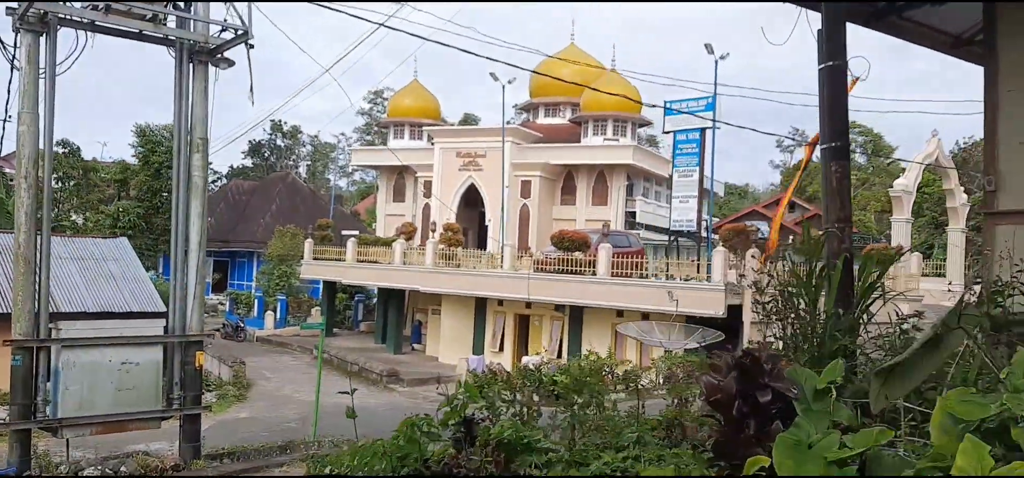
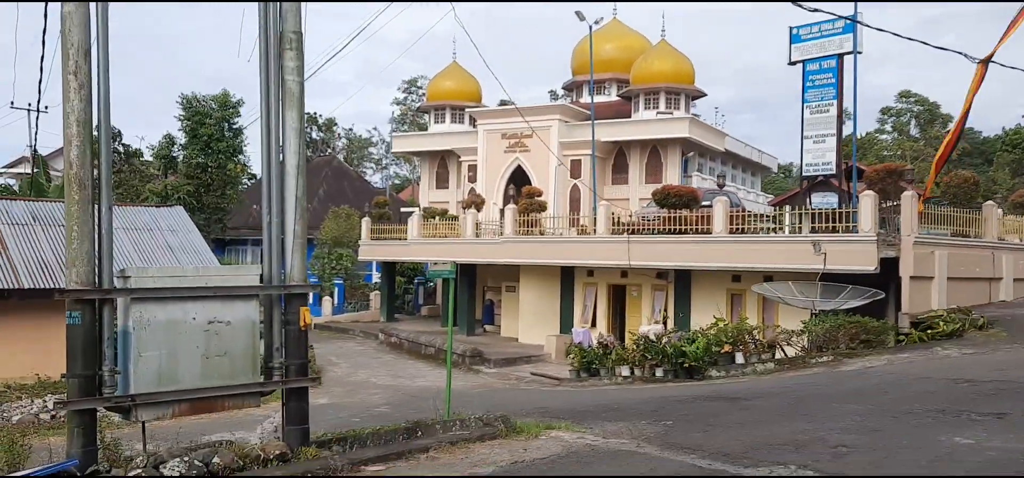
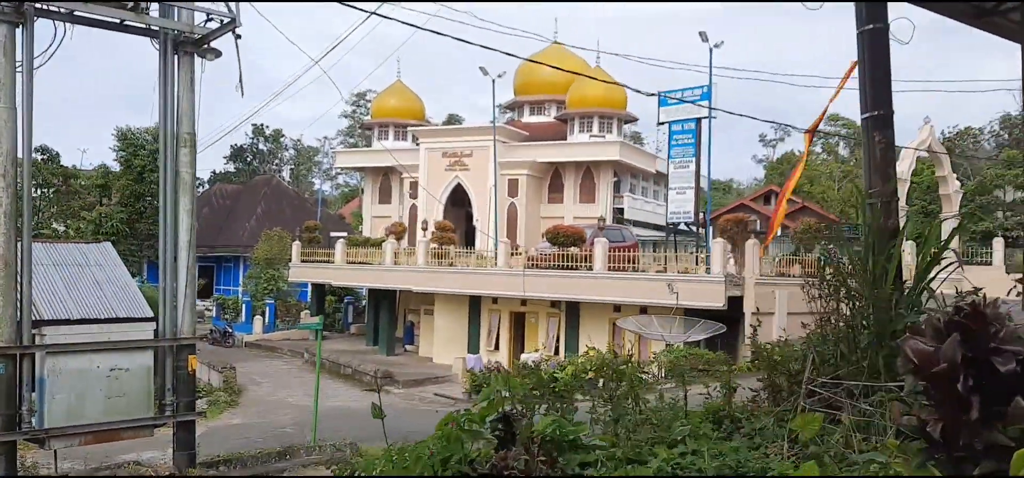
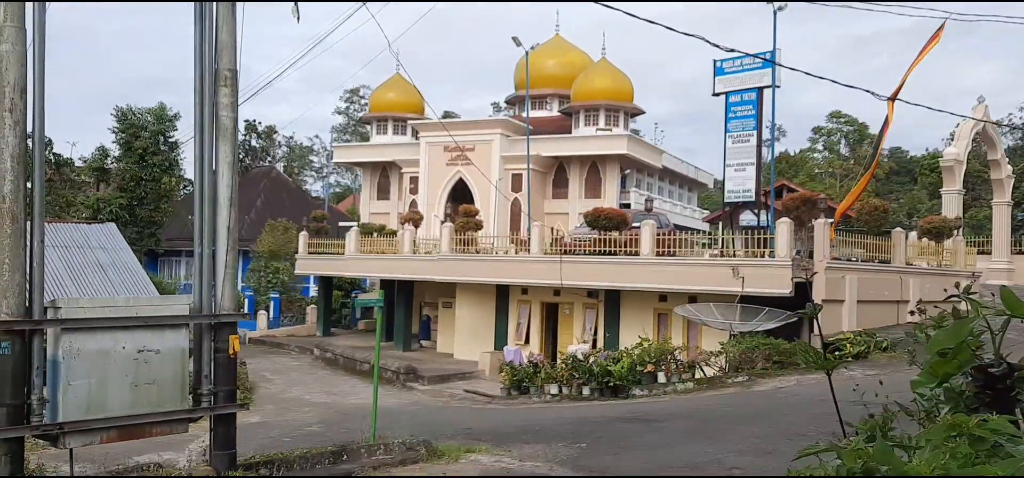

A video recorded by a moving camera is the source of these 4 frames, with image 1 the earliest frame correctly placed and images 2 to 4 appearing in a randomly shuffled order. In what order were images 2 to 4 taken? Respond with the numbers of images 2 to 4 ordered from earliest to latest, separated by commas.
3, 4, 2
